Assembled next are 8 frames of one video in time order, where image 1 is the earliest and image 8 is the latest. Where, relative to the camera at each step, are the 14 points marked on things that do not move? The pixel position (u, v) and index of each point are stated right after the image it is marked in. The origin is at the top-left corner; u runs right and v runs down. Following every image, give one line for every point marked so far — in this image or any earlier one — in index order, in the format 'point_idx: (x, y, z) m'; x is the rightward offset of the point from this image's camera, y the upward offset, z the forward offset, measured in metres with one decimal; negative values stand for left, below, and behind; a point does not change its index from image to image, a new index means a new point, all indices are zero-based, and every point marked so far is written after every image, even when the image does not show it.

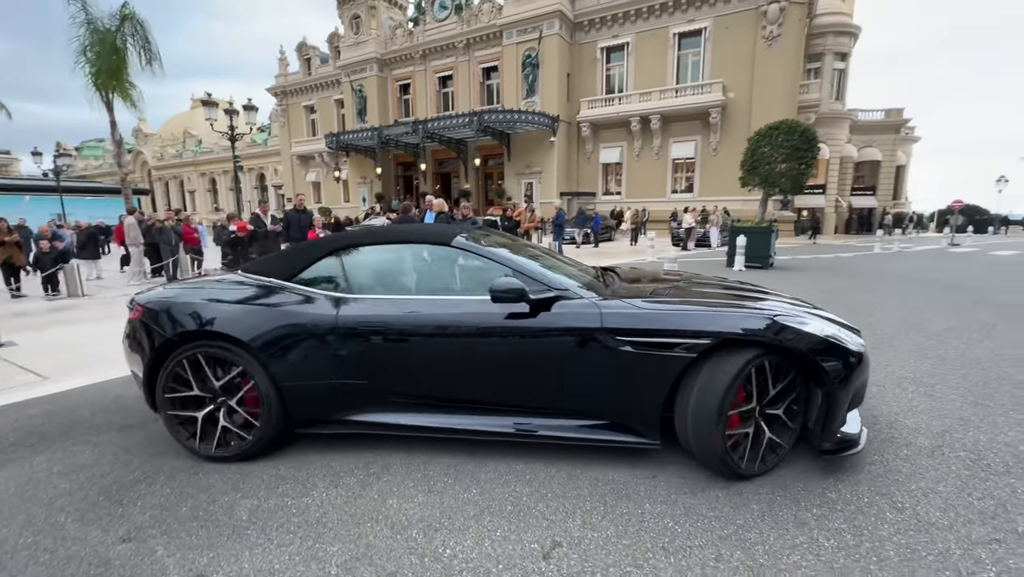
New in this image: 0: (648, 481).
0: (+0.8, -1.1, +2.6) m
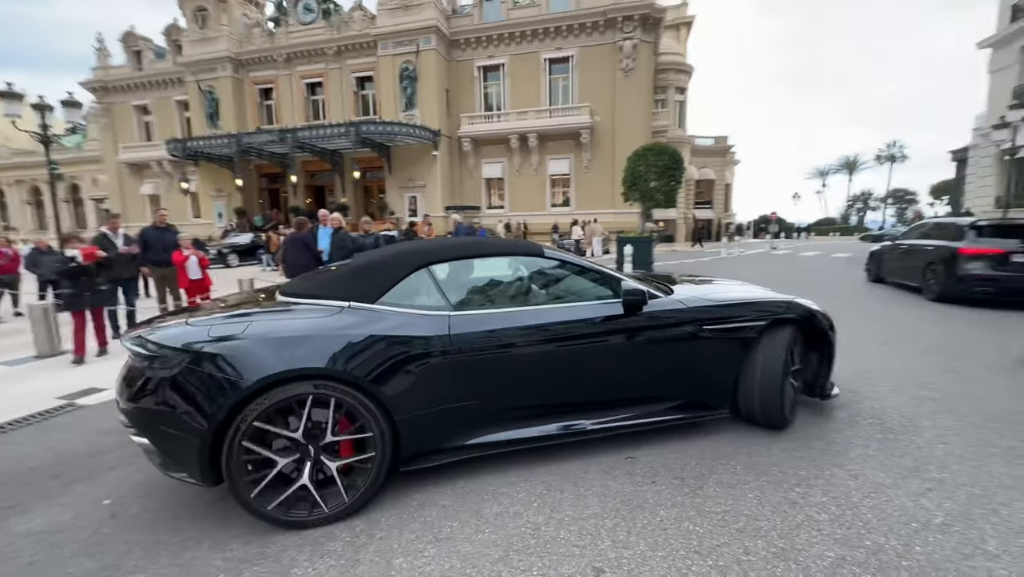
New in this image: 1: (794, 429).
0: (+0.8, -1.2, +2.7) m
1: (+2.1, -1.1, +3.3) m
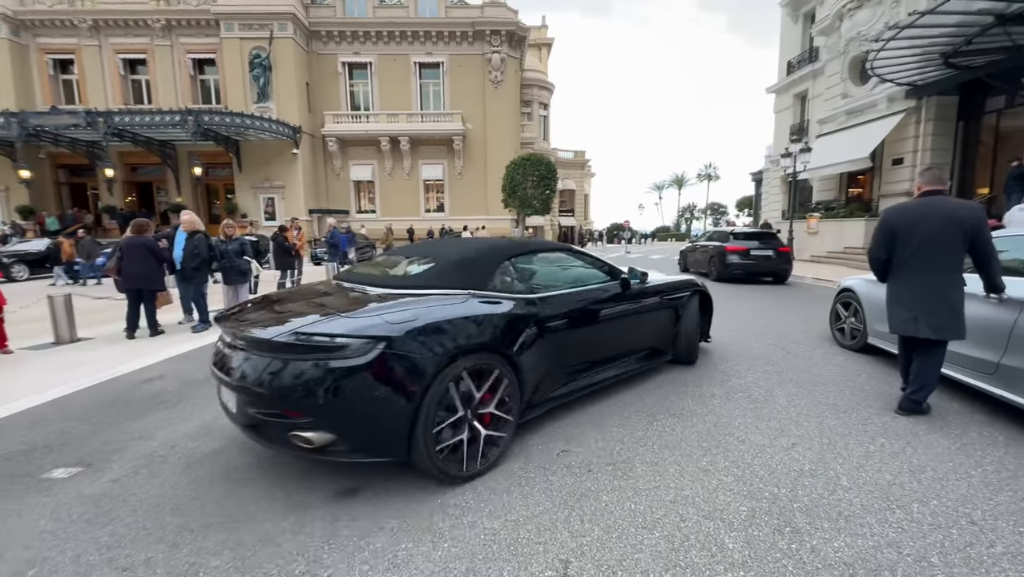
0: (+0.5, -1.2, +2.8) m
1: (+1.5, -1.0, +3.9) m
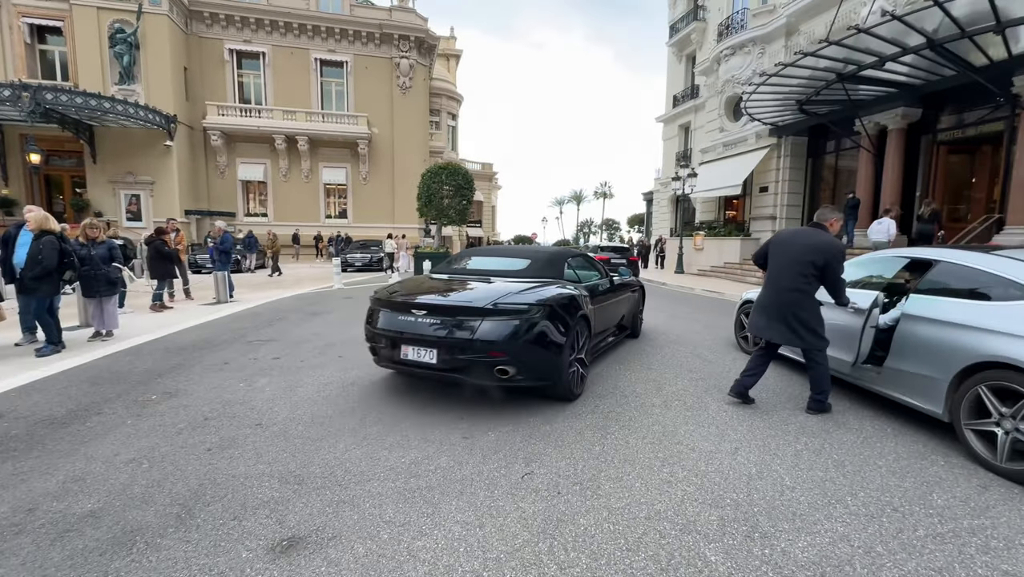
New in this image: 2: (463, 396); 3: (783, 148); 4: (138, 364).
0: (+0.3, -1.3, +2.7) m
1: (+1.1, -1.2, +3.9) m
2: (-0.5, -1.1, +4.5) m
3: (+11.7, +6.1, +19.4) m
4: (-4.6, -0.9, +5.5) m
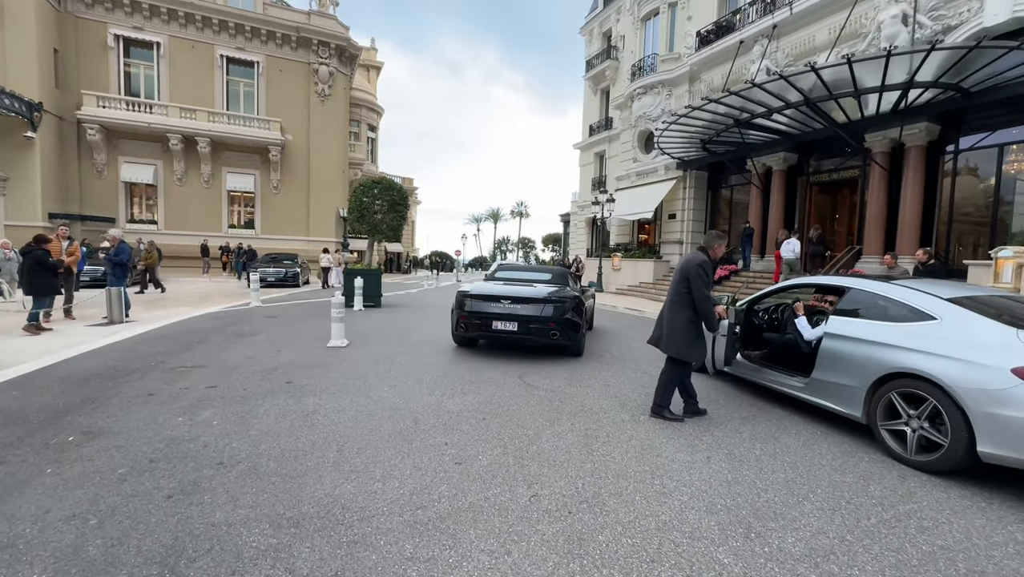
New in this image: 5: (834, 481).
0: (+0.4, -1.4, +2.8) m
1: (+0.9, -1.4, +4.2) m
2: (-0.7, -1.3, +4.4) m
3: (+8.5, +5.2, +21.6) m
4: (-4.9, -1.1, +4.6) m
5: (+2.5, -1.5, +3.4) m
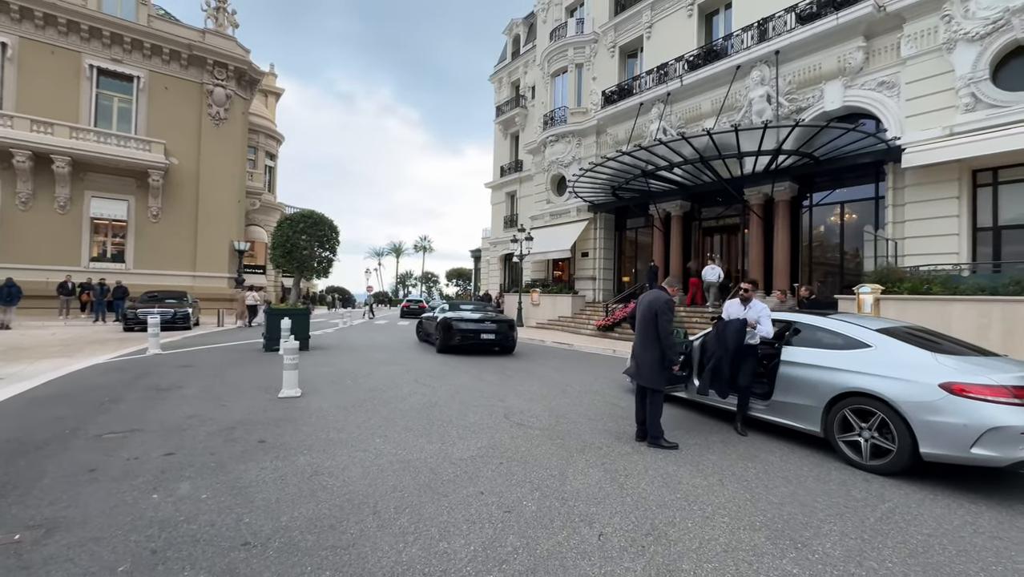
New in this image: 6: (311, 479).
0: (+0.9, -1.7, +2.9) m
1: (+1.1, -1.8, +4.4) m
2: (-0.5, -1.7, +4.2) m
3: (+4.5, +3.5, +23.5) m
4: (-4.7, -1.6, +3.5) m
5: (+2.8, -1.8, +4.0) m
6: (-1.8, -1.7, +3.9) m
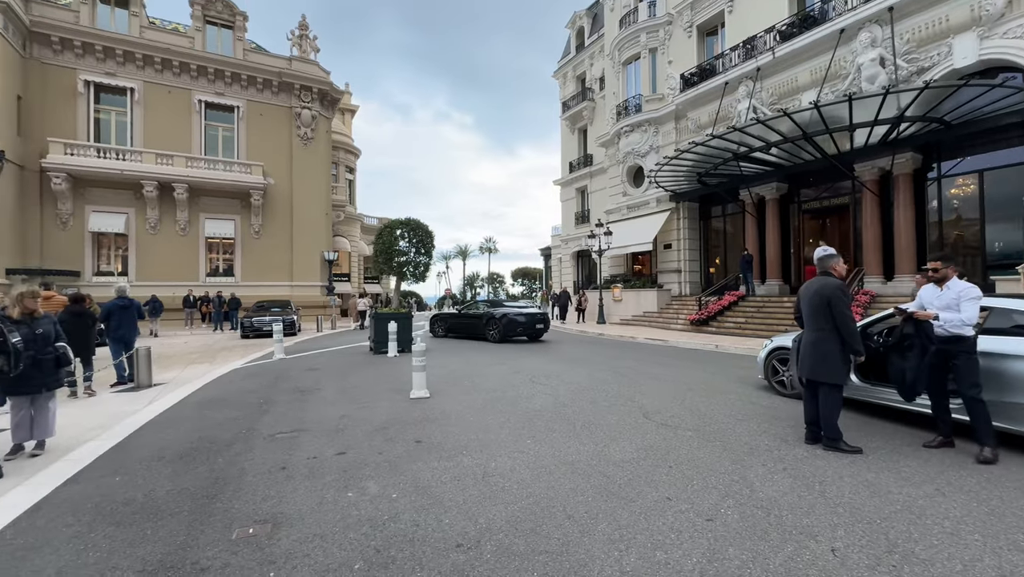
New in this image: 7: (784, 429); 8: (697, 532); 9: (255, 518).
0: (+2.3, -1.6, +2.6) m
1: (+2.7, -1.6, +4.0) m
2: (+1.0, -1.7, +4.1) m
3: (+8.5, +3.9, +22.4) m
4: (-3.2, -1.7, +3.9) m
5: (+4.3, -1.6, +3.4) m
6: (-0.2, -1.7, +3.9) m
7: (+3.2, -1.7, +5.2) m
8: (+1.3, -1.7, +3.0) m
9: (-1.9, -1.7, +3.3) m
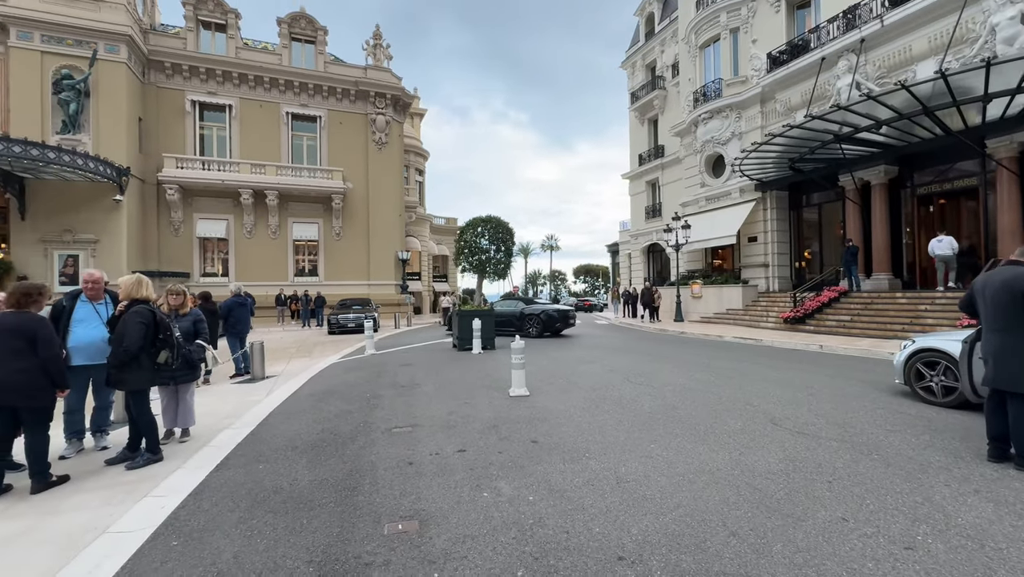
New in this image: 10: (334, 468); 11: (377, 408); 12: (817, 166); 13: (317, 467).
0: (+3.2, -1.6, +2.0) m
1: (+3.8, -1.6, +3.4) m
2: (+2.2, -1.6, +3.7) m
3: (+11.9, +4.1, +20.9) m
4: (-2.0, -1.7, +4.1) m
5: (+5.3, -1.6, +2.6) m
6: (+0.9, -1.6, +3.7) m
7: (+4.4, -1.6, +4.5) m
8: (+2.3, -1.6, +2.6) m
9: (-0.8, -1.7, +3.3) m
10: (-1.7, -1.7, +4.2) m
11: (-1.9, -1.7, +6.3) m
12: (+12.4, +4.9, +18.2) m
13: (-1.9, -1.7, +4.3) m
